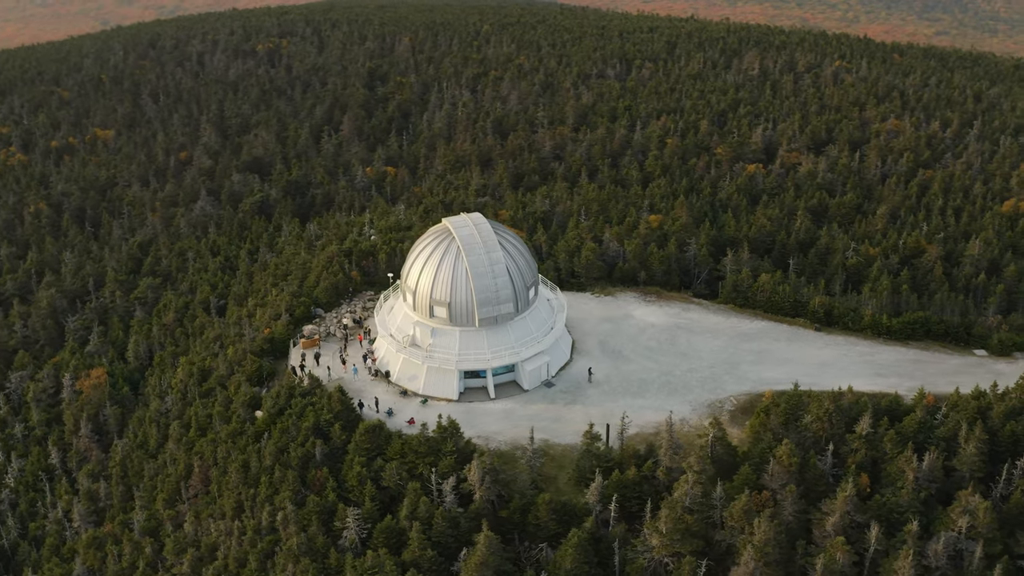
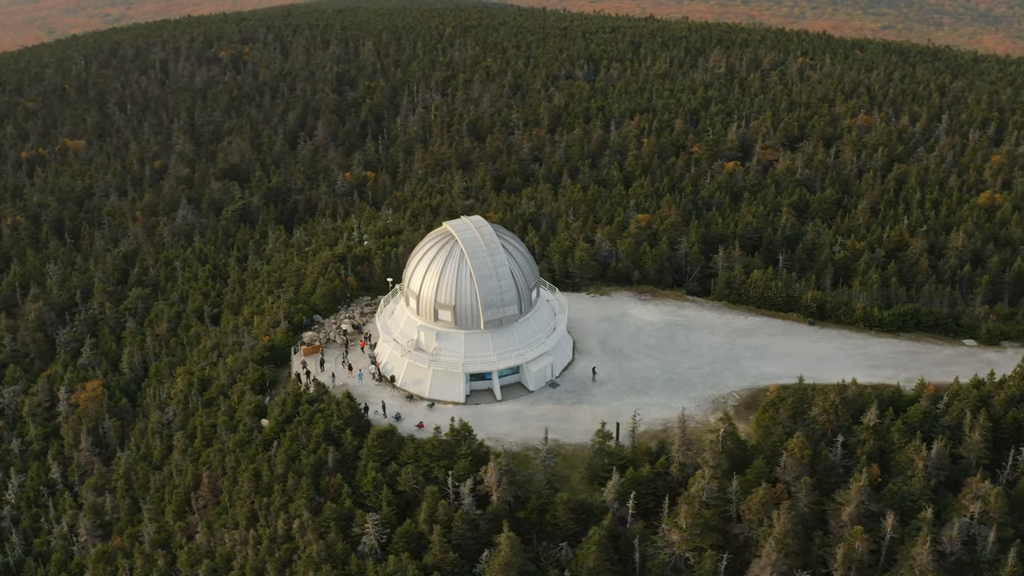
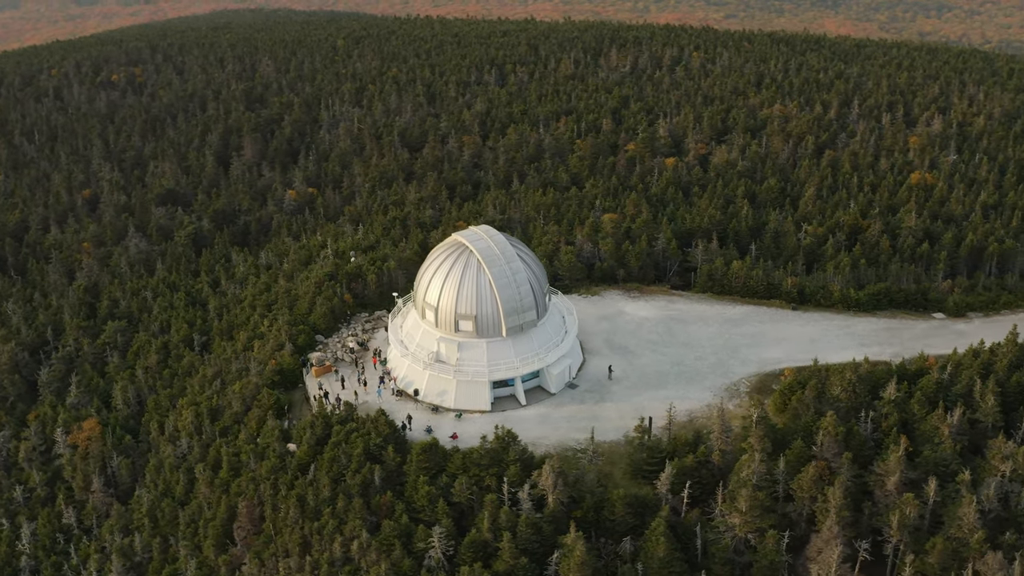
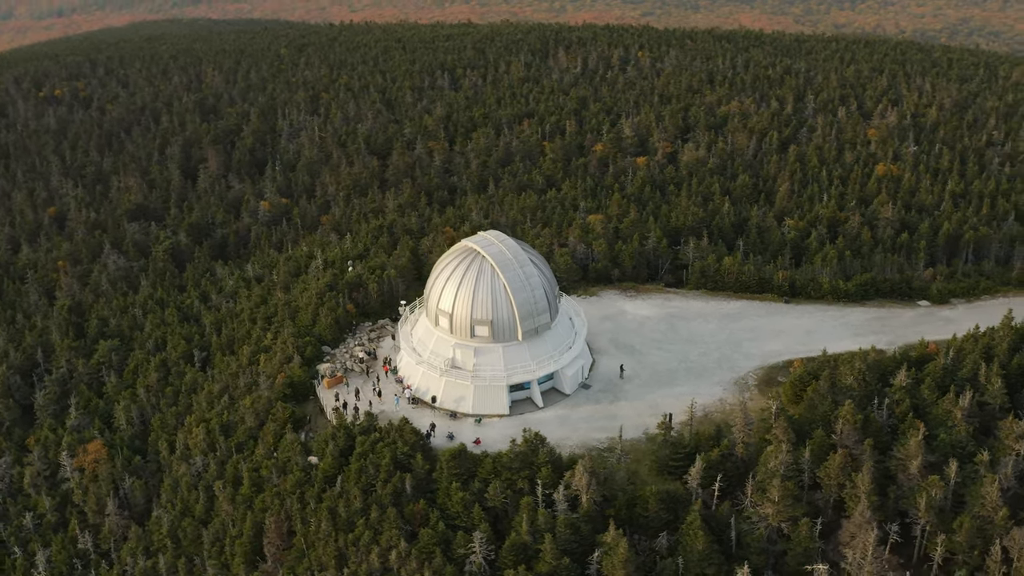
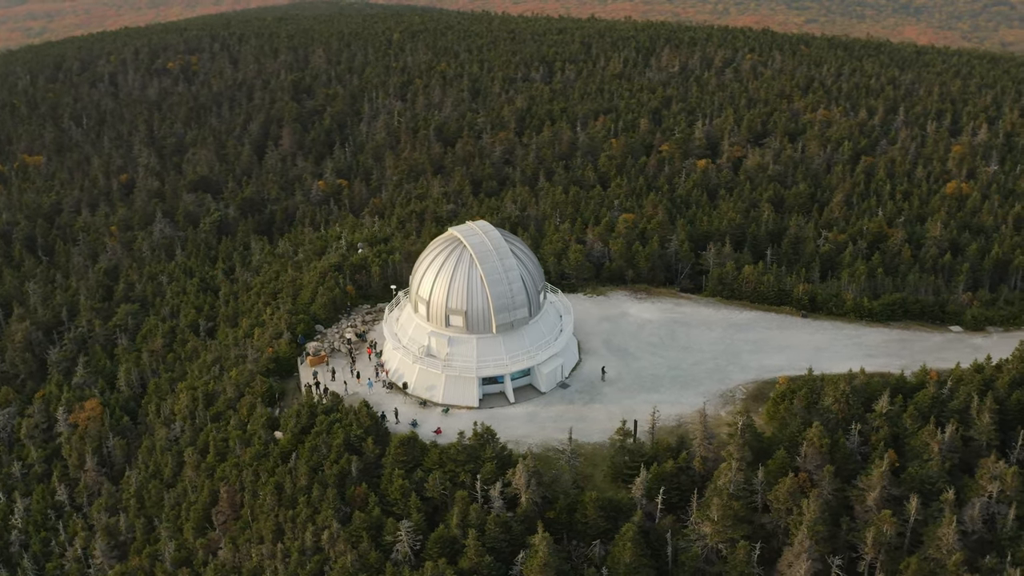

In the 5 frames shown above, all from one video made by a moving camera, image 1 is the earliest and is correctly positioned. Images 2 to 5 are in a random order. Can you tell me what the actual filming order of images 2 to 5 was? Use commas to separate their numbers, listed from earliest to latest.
2, 5, 3, 4
